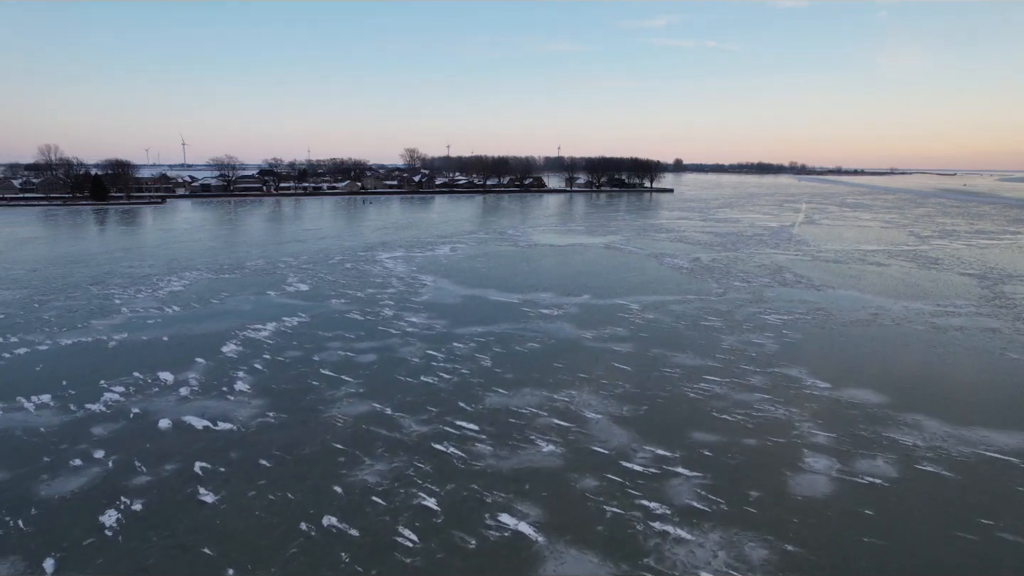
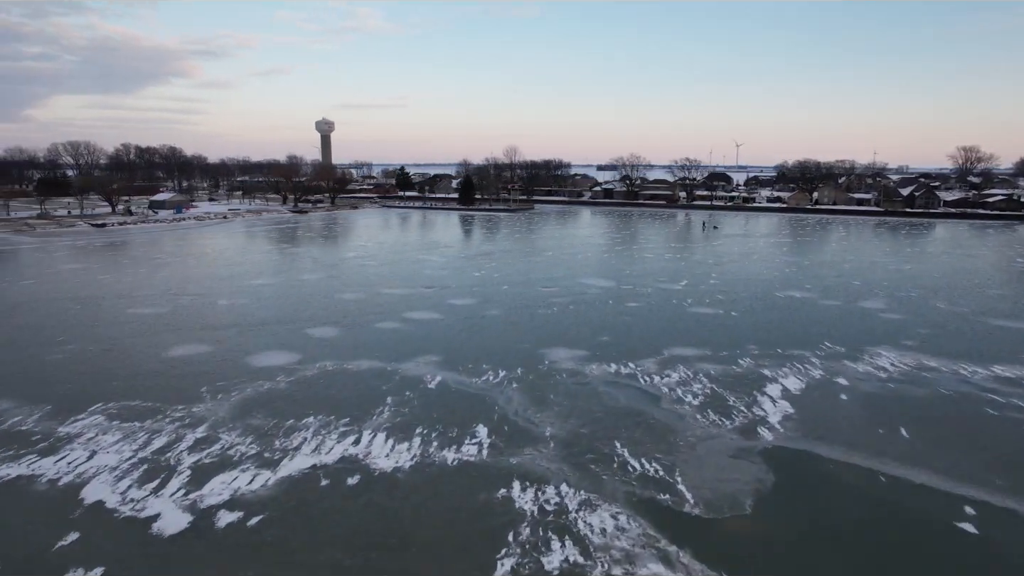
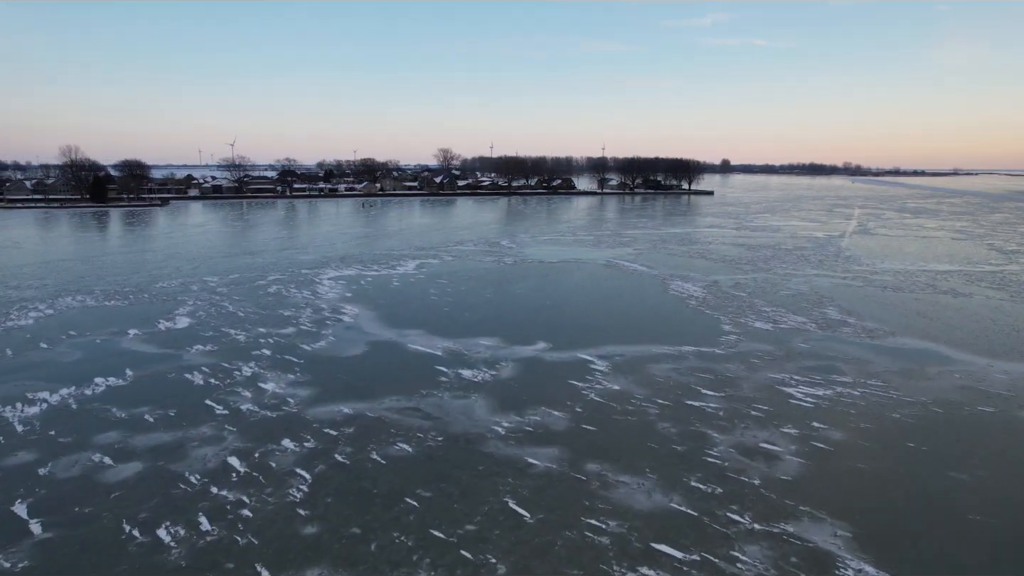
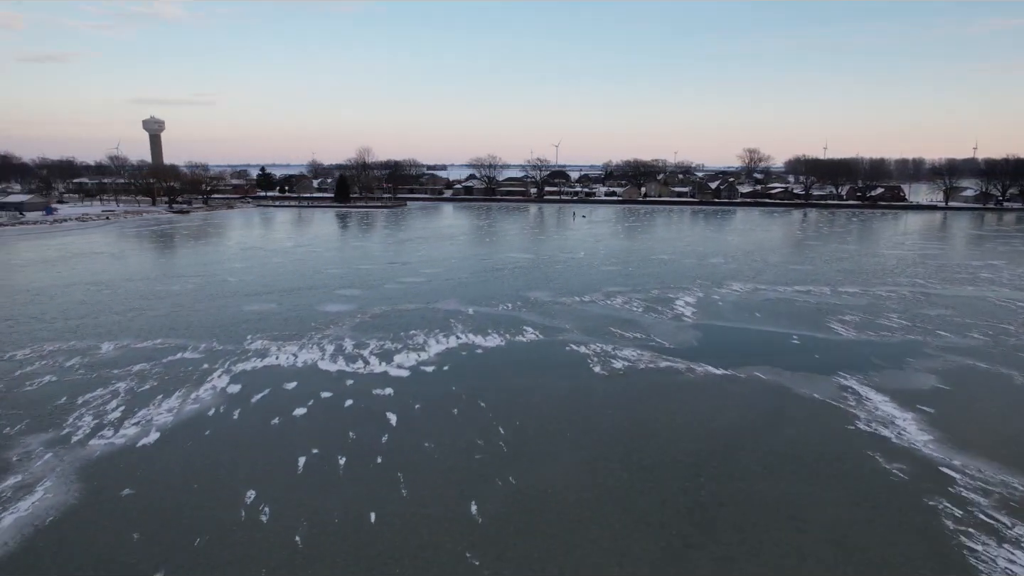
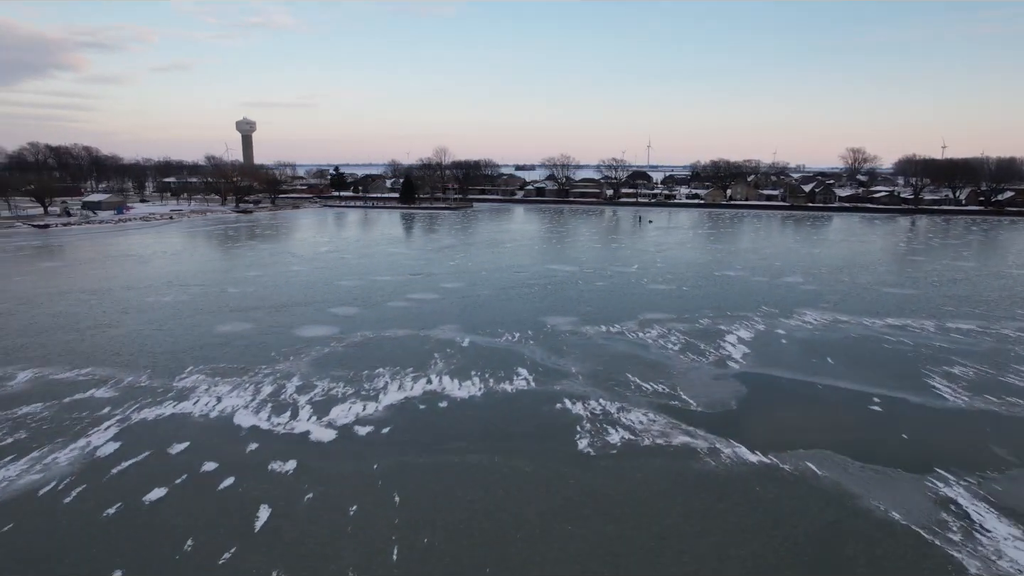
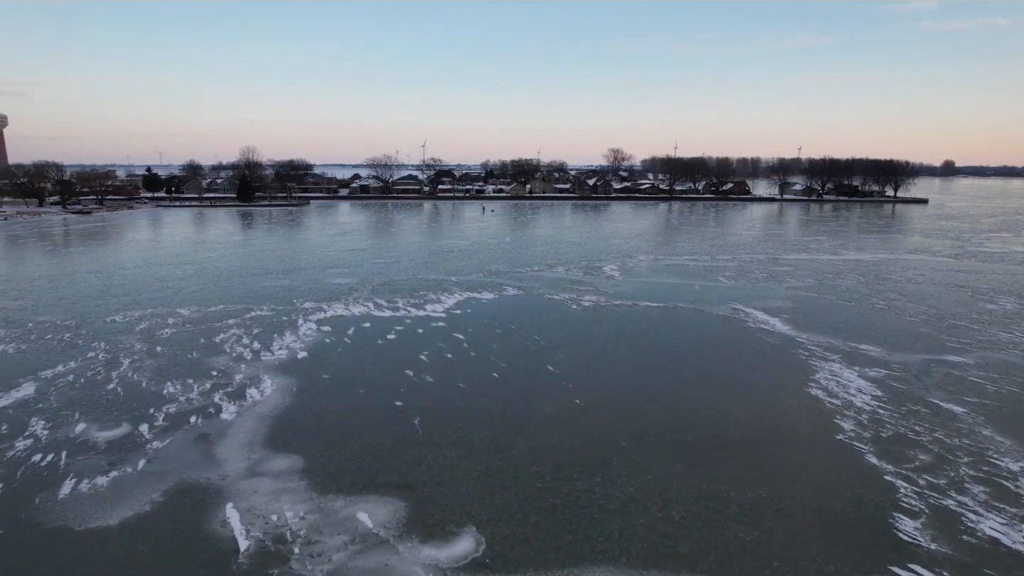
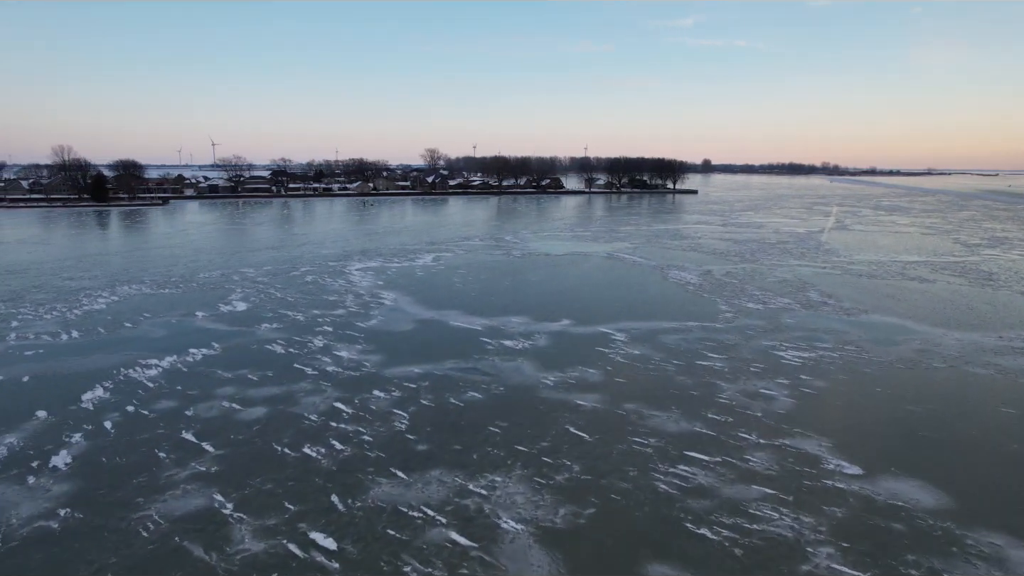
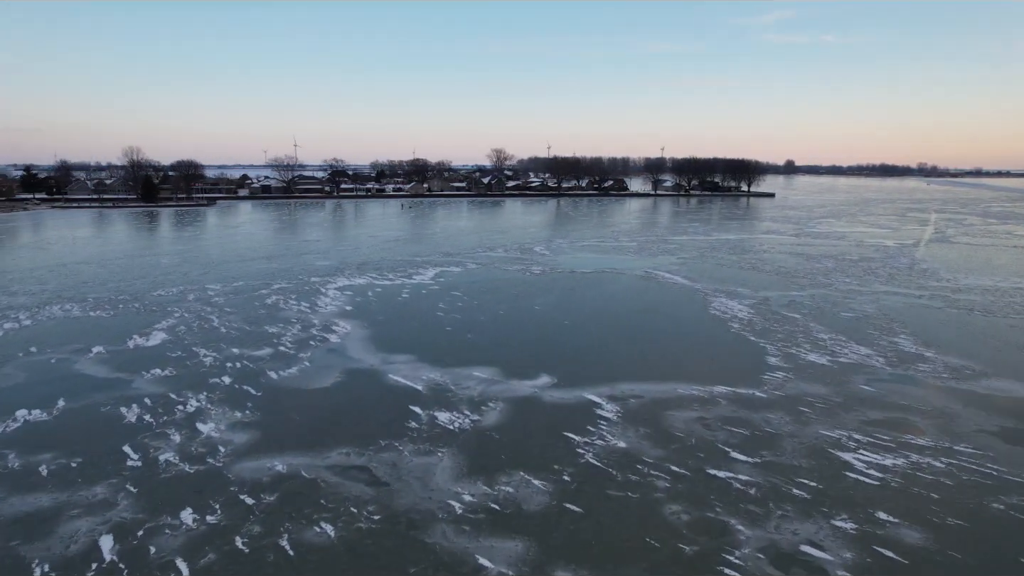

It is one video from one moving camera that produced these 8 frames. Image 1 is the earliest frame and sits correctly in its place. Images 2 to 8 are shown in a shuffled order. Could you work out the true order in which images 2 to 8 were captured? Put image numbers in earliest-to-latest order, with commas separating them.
7, 3, 8, 6, 4, 5, 2
